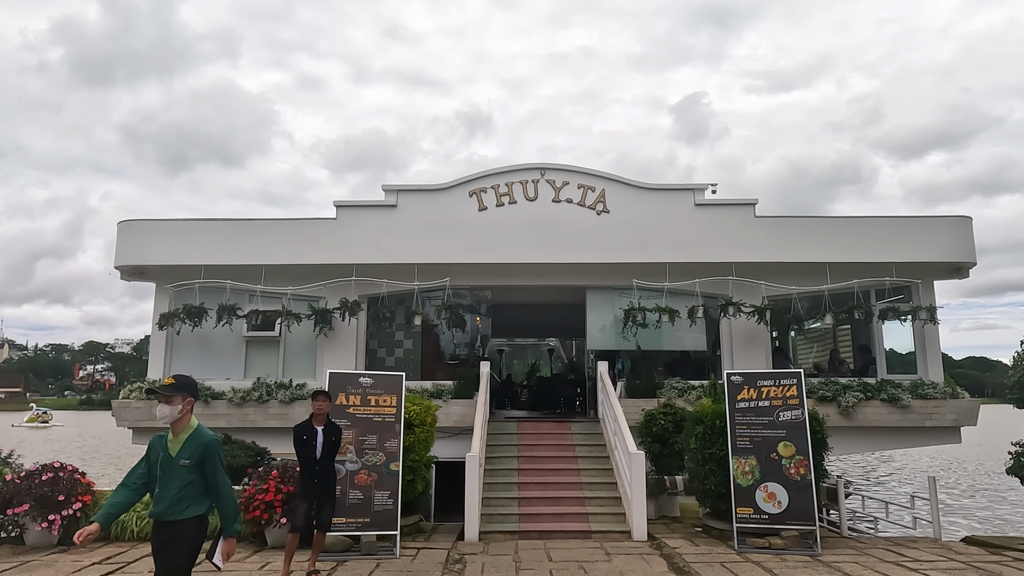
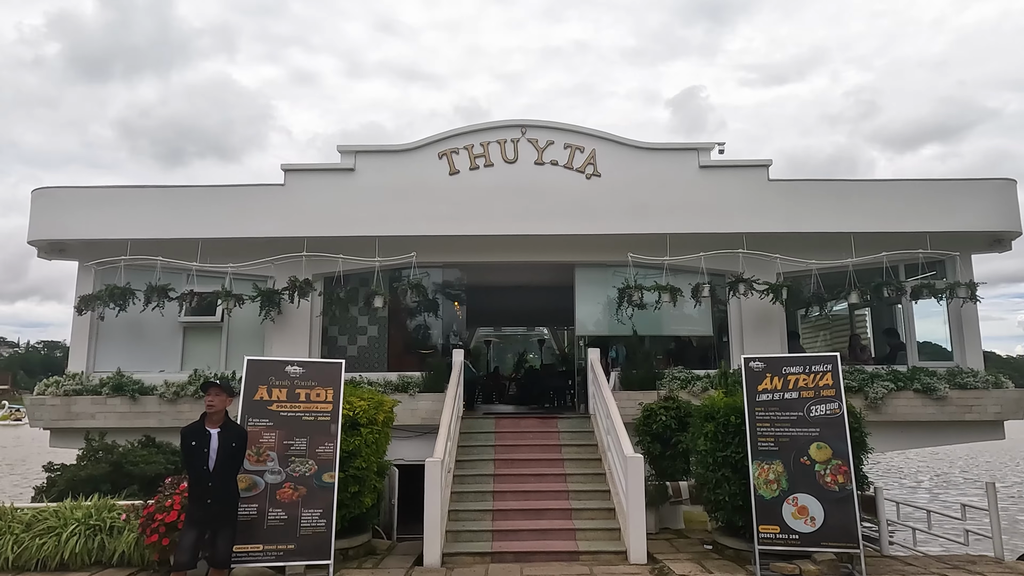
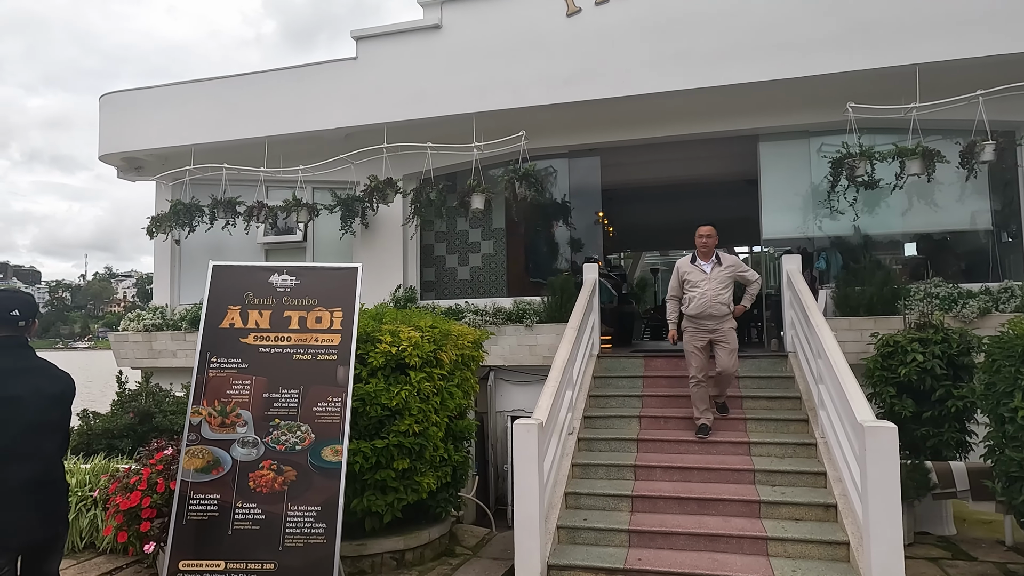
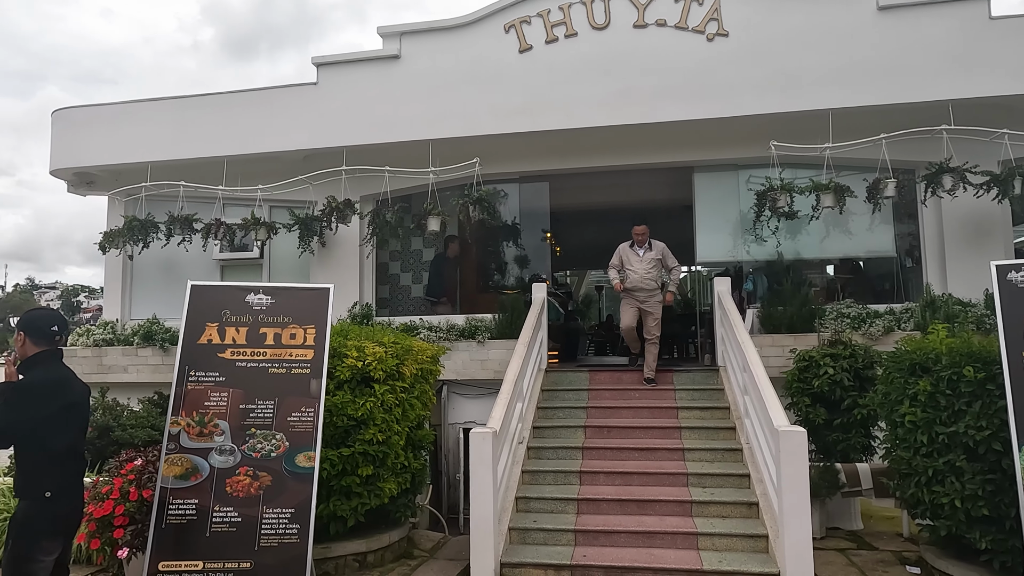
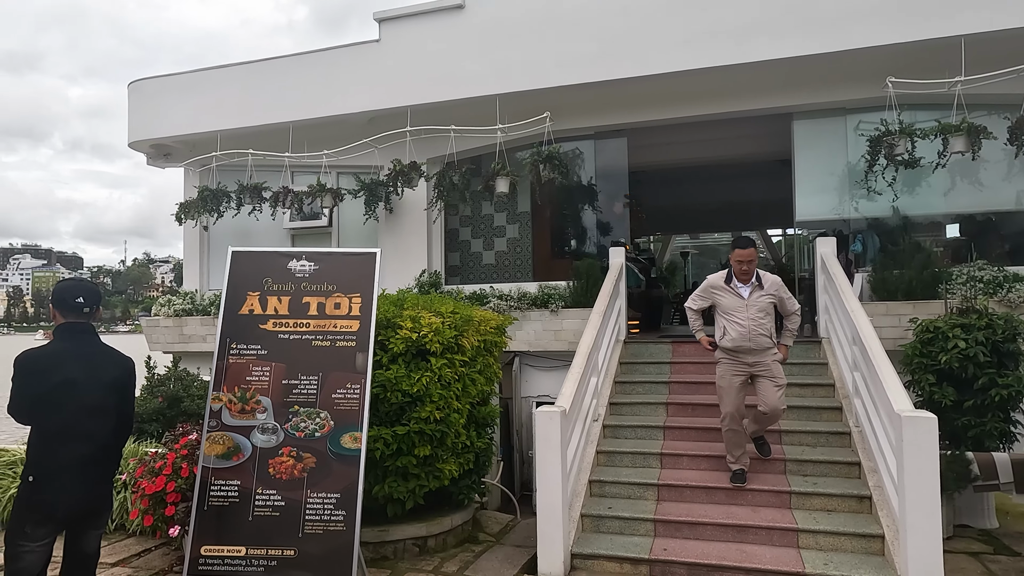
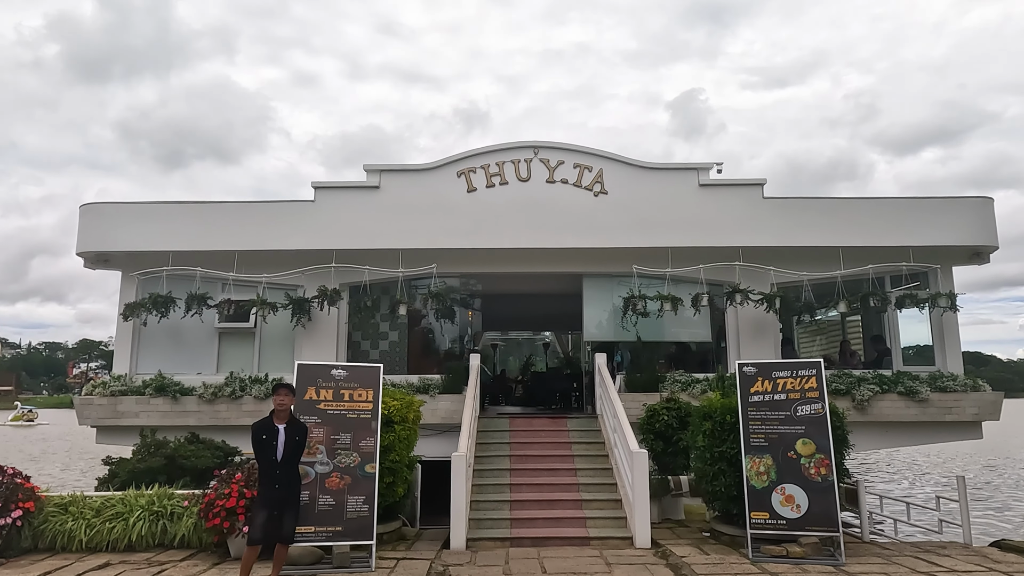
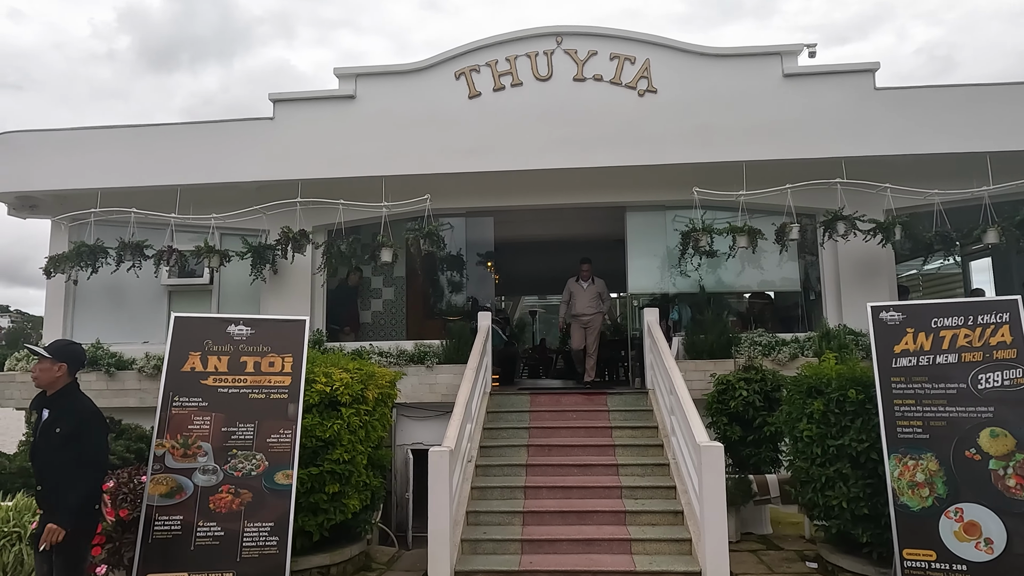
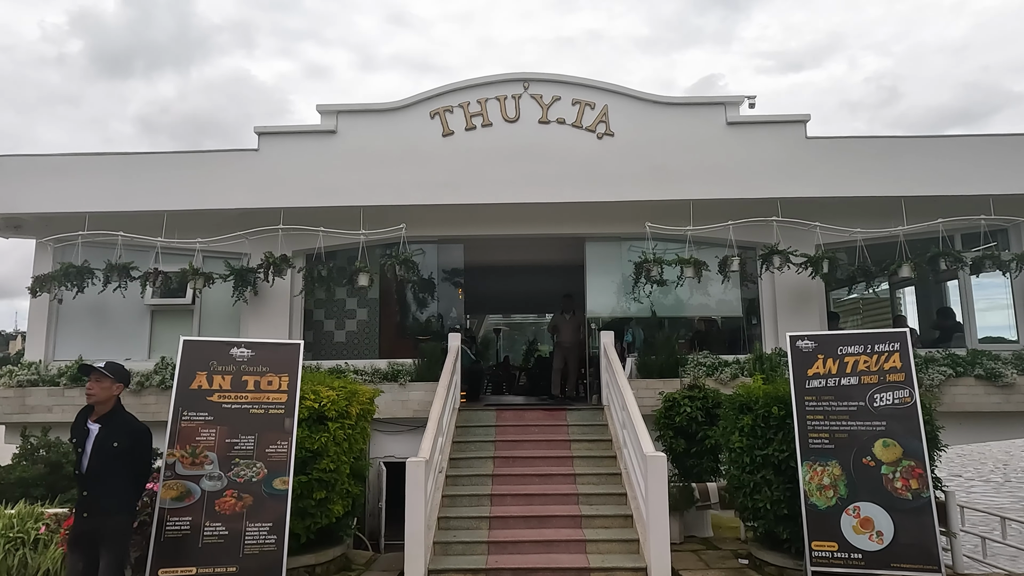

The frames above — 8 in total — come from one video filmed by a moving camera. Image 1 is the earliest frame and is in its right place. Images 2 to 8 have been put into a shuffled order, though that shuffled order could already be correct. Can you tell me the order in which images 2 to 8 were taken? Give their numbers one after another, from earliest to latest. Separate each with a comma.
6, 2, 8, 7, 4, 3, 5
